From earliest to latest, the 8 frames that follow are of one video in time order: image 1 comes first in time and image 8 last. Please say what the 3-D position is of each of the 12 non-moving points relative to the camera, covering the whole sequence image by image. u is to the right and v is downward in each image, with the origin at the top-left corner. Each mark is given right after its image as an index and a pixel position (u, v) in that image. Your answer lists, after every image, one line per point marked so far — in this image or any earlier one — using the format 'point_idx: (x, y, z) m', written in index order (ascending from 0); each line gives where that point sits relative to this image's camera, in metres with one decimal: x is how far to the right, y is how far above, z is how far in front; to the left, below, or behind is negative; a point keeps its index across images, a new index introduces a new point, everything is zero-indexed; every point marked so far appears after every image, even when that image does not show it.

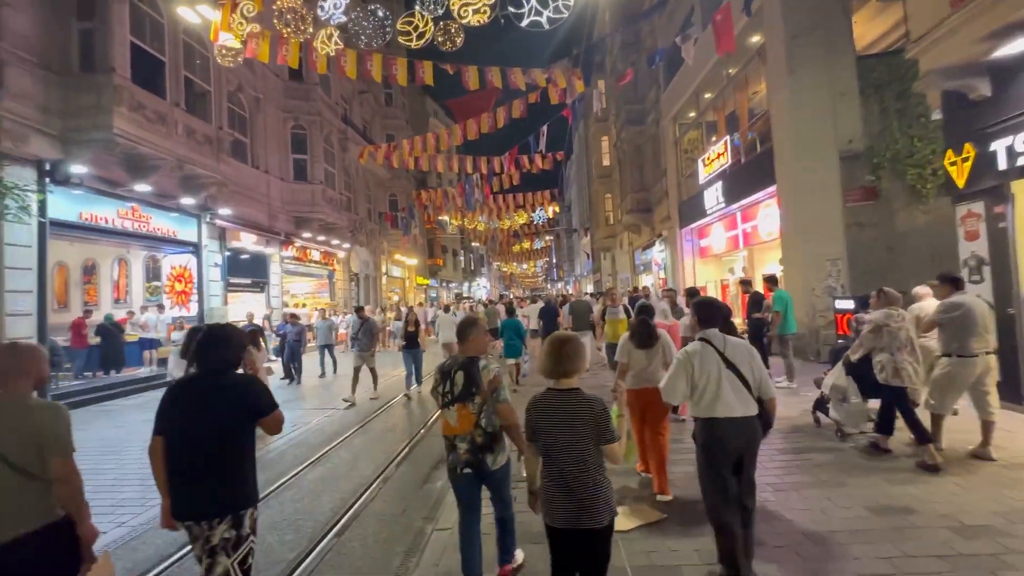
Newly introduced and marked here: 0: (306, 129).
0: (-8.7, +6.7, +19.0) m
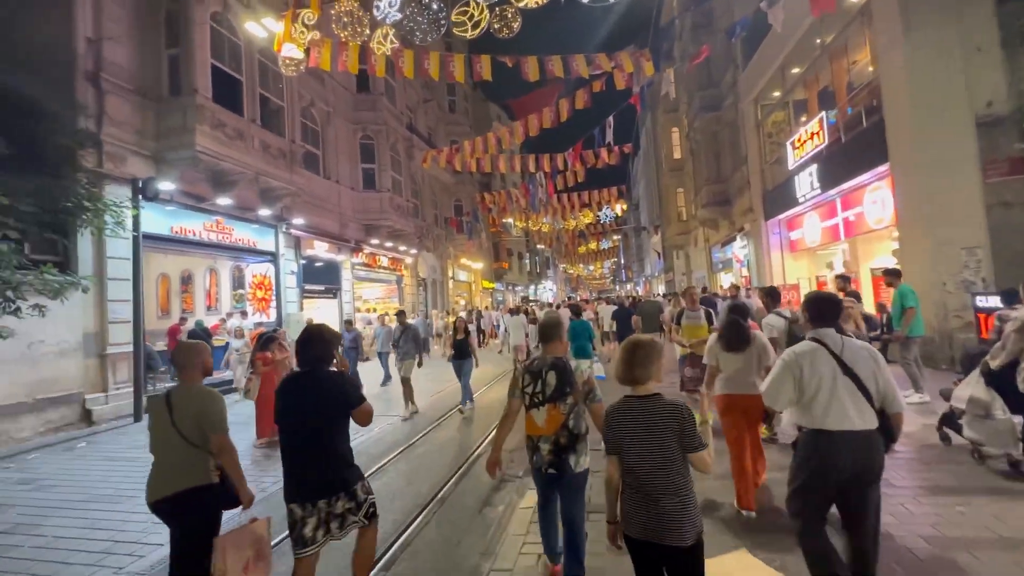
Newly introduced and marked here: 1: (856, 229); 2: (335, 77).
0: (-6.0, +6.5, +19.5) m
1: (+9.4, +1.7, +12.2) m
2: (-7.1, +8.4, +17.9) m
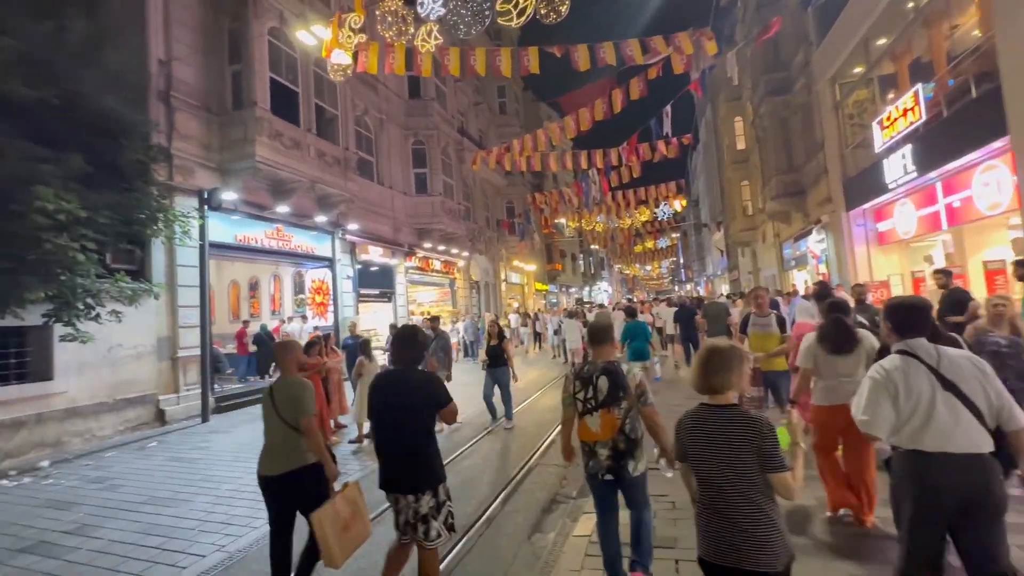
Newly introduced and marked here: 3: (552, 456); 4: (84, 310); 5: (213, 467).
0: (-3.8, +6.3, +19.7) m
1: (+10.7, +1.7, +10.6) m
2: (-5.1, +8.3, +18.3) m
3: (+0.6, -2.5, +6.5) m
4: (-7.2, -0.4, +7.6) m
5: (-4.3, -2.6, +6.4) m
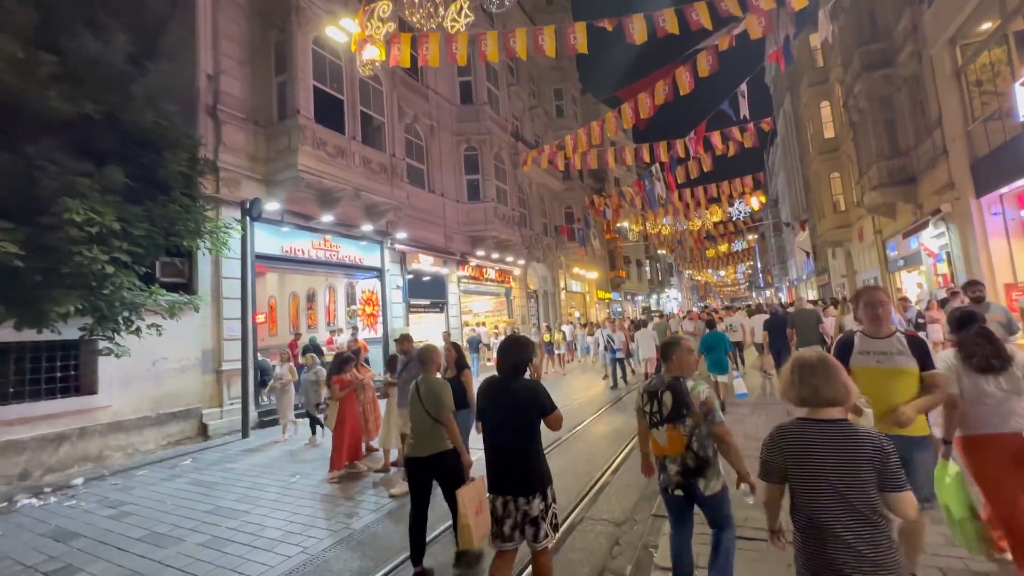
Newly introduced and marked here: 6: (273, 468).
0: (-1.5, +5.9, +19.2) m
1: (+11.6, +1.7, +8.0) m
2: (-2.9, +7.9, +18.0) m
3: (+1.1, -2.5, +5.3) m
4: (-6.5, -0.6, +7.5) m
5: (-3.7, -2.7, +5.9) m
6: (-3.7, -2.8, +6.9) m
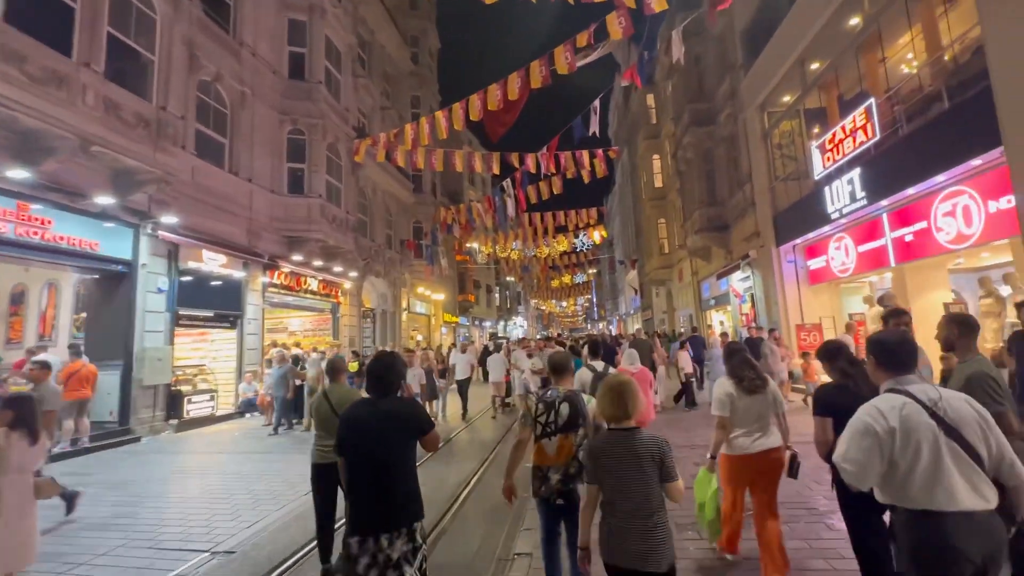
0: (-7.3, +5.5, +16.0) m
1: (+8.4, +0.8, +9.2) m
2: (-8.2, +7.6, +14.5) m
3: (-1.0, -2.6, +3.1) m
4: (-8.7, -0.2, +2.9) m
5: (-5.7, -2.4, +2.2) m
6: (-6.0, -2.5, +3.2) m
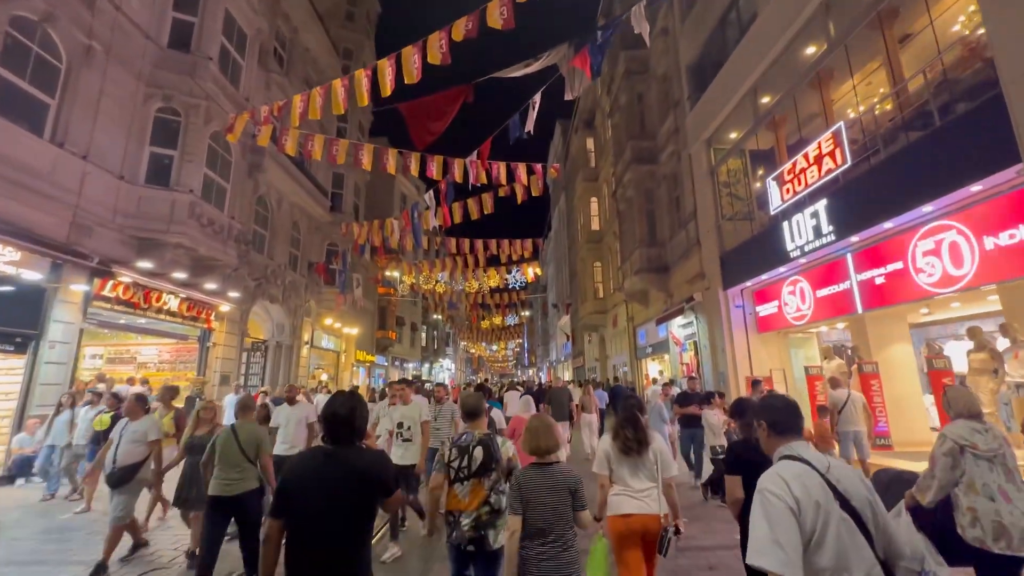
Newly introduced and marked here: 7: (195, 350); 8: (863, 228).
0: (-9.4, +4.9, +12.9) m
1: (+6.9, -0.1, +8.1) m
2: (-10.0, +7.2, +11.5) m
3: (-1.6, -2.3, +0.3) m
4: (-9.1, +0.6, -0.7) m
5: (-6.2, -1.7, -1.3) m
6: (-6.7, -1.9, -0.4) m
7: (-10.4, -2.0, +14.7) m
8: (+6.3, +1.1, +8.1) m
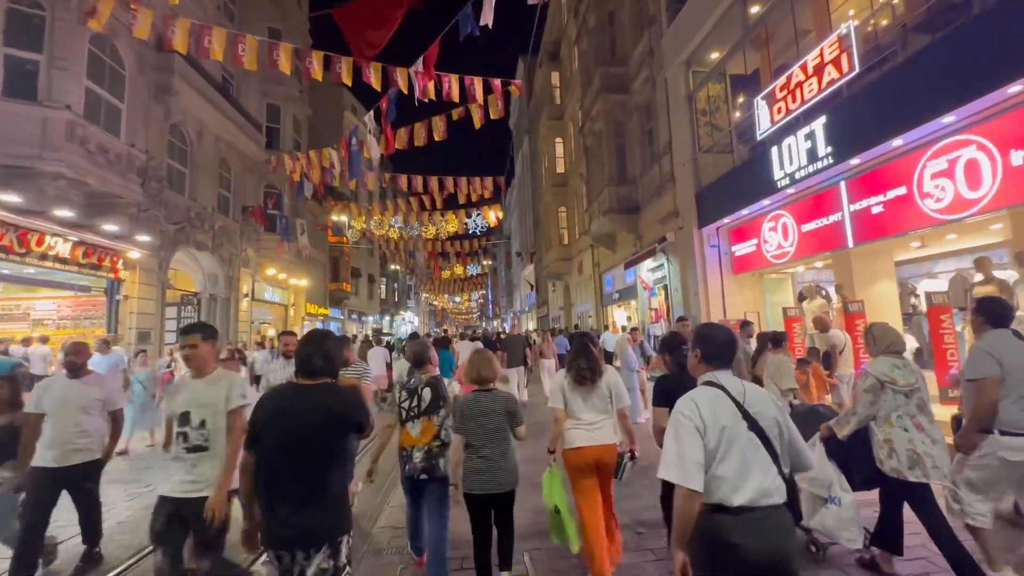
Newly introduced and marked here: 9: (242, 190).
0: (-10.5, +6.3, +10.2) m
1: (+6.1, +1.0, +7.2) m
2: (-11.0, +8.4, +8.6) m
3: (-1.7, -2.1, -0.9) m
4: (-9.1, +0.6, -2.8) m
5: (-6.1, -1.8, -2.9) m
6: (-6.6, -1.9, -2.0) m
7: (-11.6, -0.5, +12.7) m
8: (+5.6, +2.2, +7.1) m
9: (-11.9, +4.4, +19.8) m
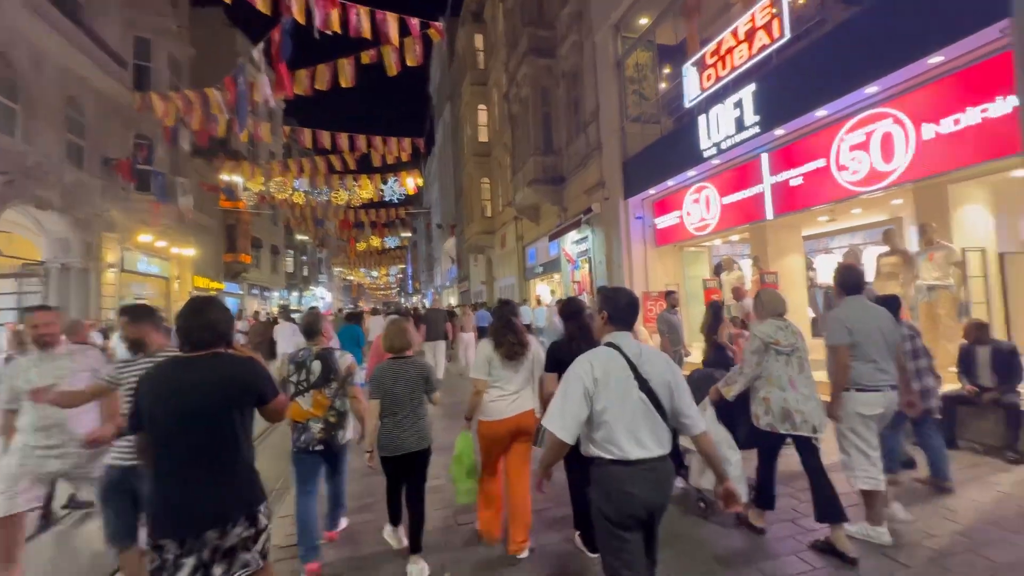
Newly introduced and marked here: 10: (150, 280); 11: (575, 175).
0: (-12.0, +6.9, +7.2) m
1: (+4.9, +1.5, +7.4) m
2: (-12.1, +9.0, +5.3) m
3: (-1.4, -2.0, -1.8) m
4: (-8.4, +0.5, -5.1) m
5: (-5.4, -1.8, -4.5) m
6: (-6.1, -1.9, -3.7) m
7: (-13.5, +0.3, +9.7) m
8: (+4.4, +2.7, +7.1) m
9: (-15.0, +5.5, +16.4) m
10: (-16.0, +0.3, +20.0) m
11: (+2.1, +3.7, +14.7) m
